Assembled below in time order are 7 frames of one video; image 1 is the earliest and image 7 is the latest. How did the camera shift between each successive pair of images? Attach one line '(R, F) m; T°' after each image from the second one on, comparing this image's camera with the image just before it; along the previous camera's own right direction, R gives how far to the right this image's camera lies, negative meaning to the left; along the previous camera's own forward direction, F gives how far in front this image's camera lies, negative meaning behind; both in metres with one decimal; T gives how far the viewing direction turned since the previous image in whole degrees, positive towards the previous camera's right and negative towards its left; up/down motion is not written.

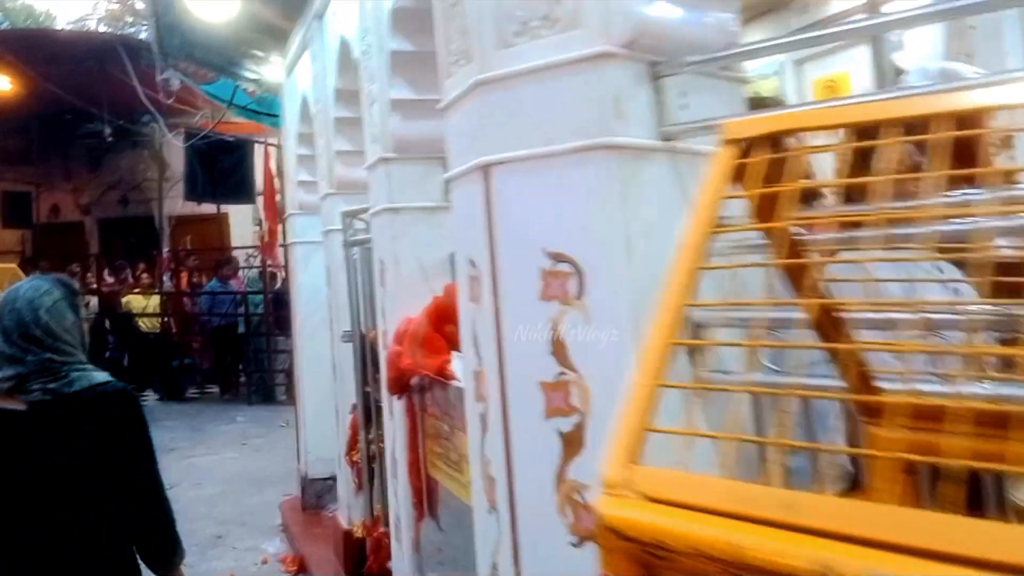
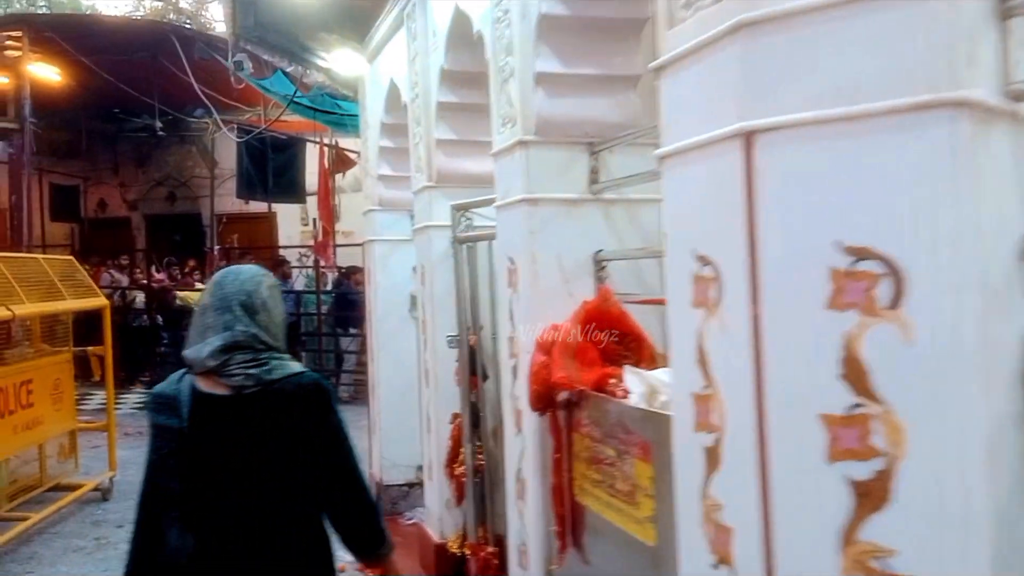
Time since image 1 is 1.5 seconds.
(-0.2, +0.3) m; -2°
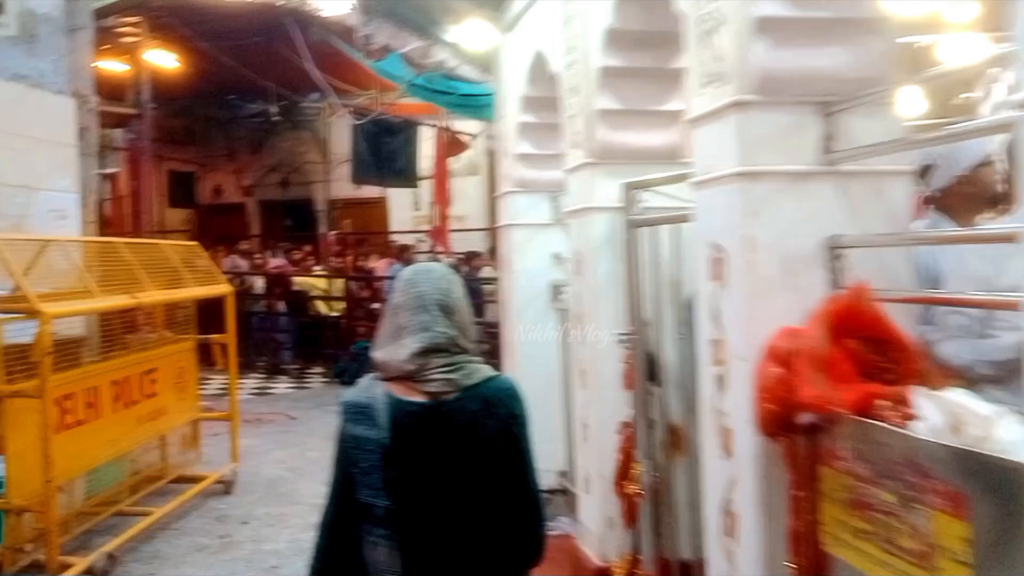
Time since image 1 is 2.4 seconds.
(-0.2, +0.3) m; -6°
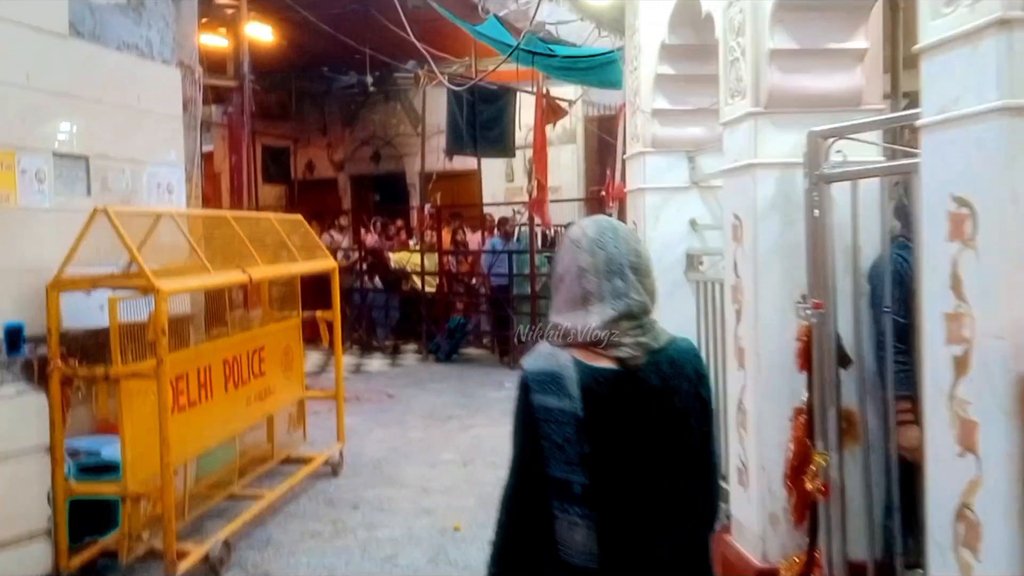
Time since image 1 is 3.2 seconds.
(-0.2, +0.3) m; -5°
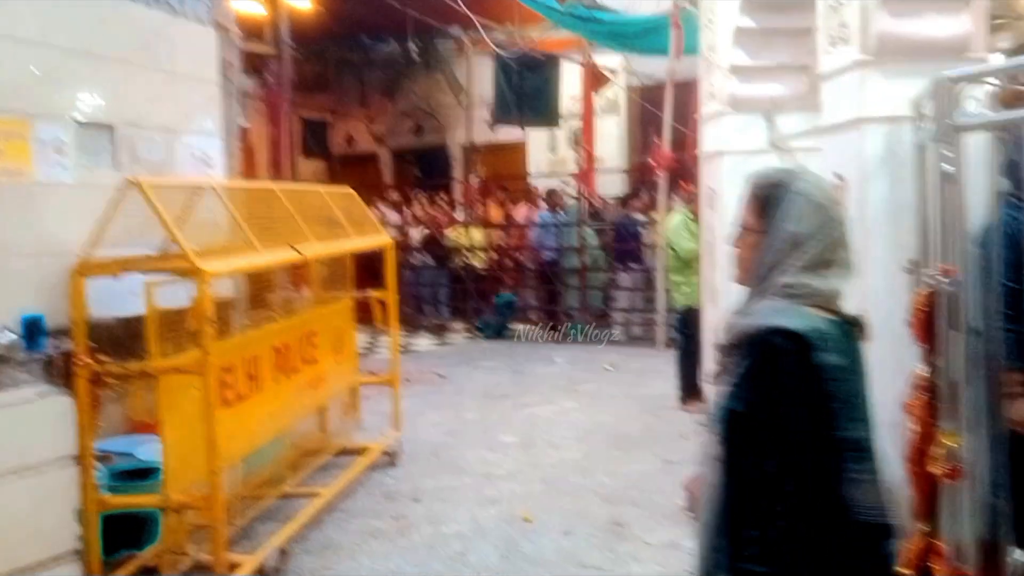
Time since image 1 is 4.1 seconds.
(-0.1, +0.4) m; -2°
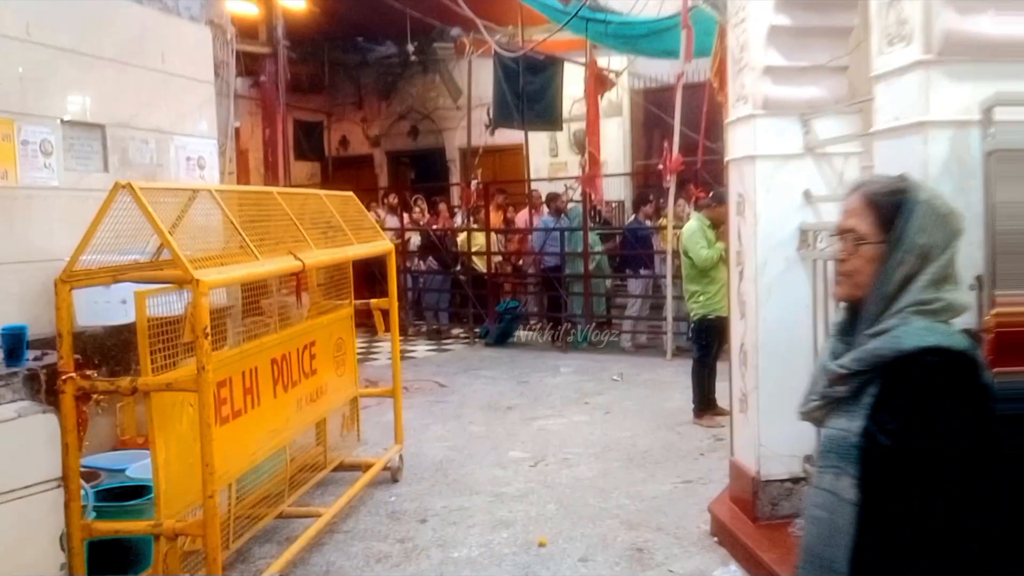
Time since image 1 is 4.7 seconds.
(-0.1, +0.2) m; +1°
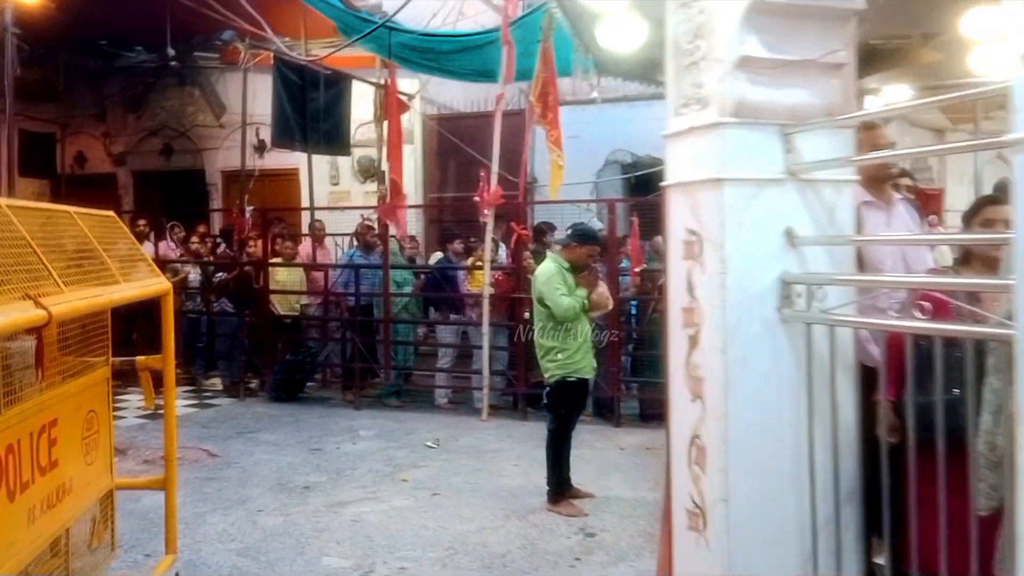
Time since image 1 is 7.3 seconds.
(-0.3, +1.2) m; +14°
